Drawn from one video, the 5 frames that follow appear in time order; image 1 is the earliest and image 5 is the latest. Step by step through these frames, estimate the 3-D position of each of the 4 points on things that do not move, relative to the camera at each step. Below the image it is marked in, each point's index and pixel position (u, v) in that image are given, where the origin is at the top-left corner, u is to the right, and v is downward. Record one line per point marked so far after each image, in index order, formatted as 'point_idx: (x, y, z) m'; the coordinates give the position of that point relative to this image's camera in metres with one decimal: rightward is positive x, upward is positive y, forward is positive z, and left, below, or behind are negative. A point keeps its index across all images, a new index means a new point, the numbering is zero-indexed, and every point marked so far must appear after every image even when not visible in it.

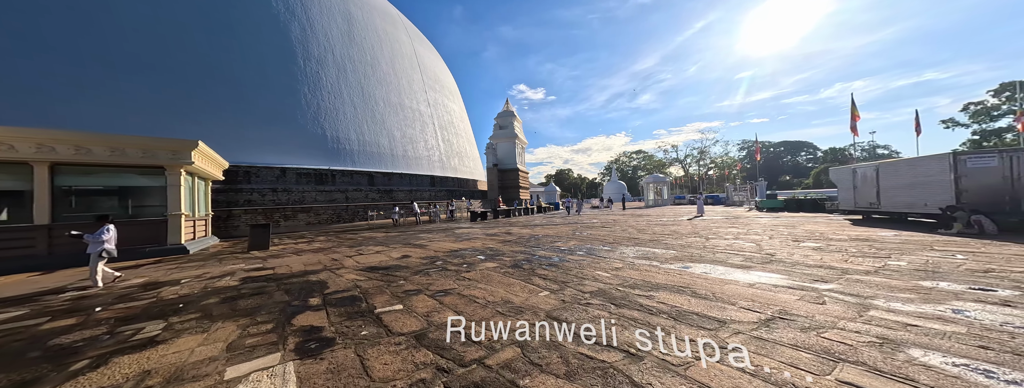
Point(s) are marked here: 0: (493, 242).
0: (-0.4, -1.2, +7.3) m
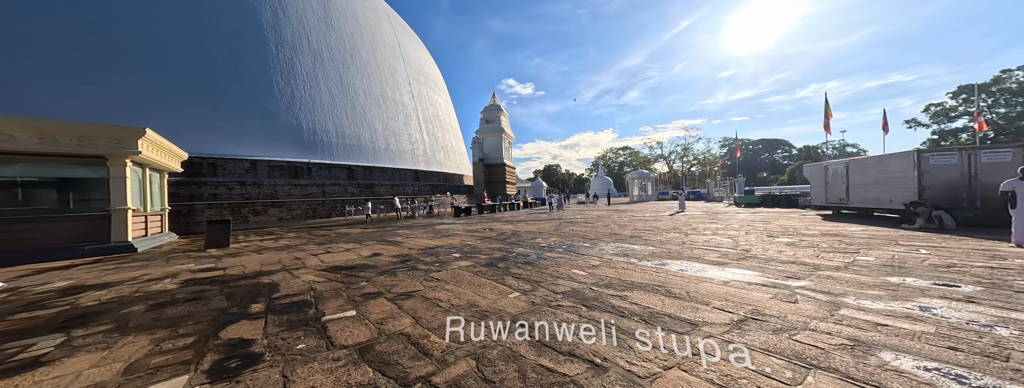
0: (-0.9, -1.1, +7.1) m
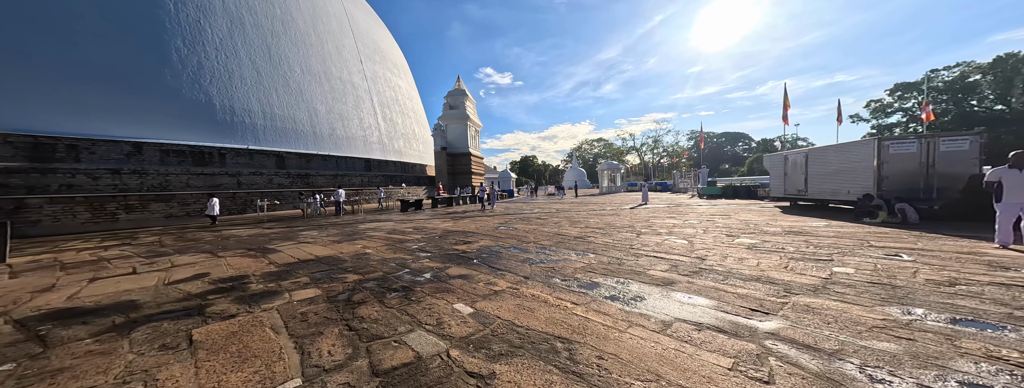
0: (-2.5, -0.9, +5.7) m
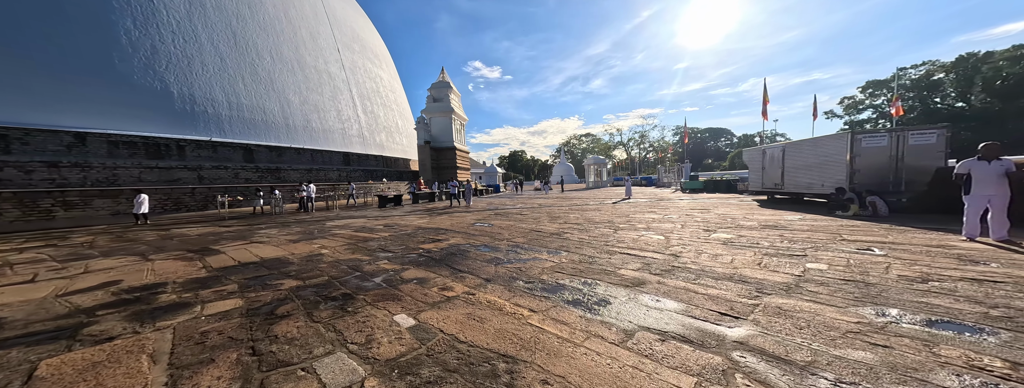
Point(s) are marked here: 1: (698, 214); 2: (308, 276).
0: (-3.0, -0.9, +5.3) m
1: (+5.4, -0.6, +8.4) m
2: (-2.3, -0.9, +3.2) m
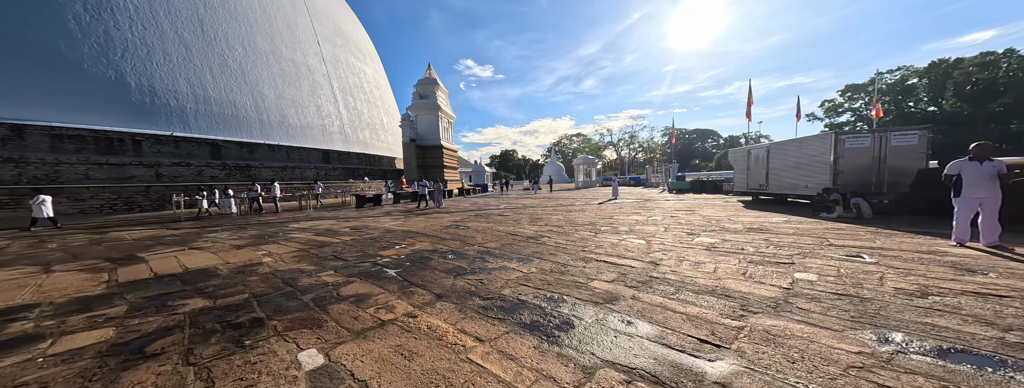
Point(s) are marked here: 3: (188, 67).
0: (-3.5, -0.9, +4.8) m
1: (+4.8, -0.6, +8.2) m
2: (-2.7, -0.9, +2.7) m
3: (-15.2, +5.9, +13.6) m
